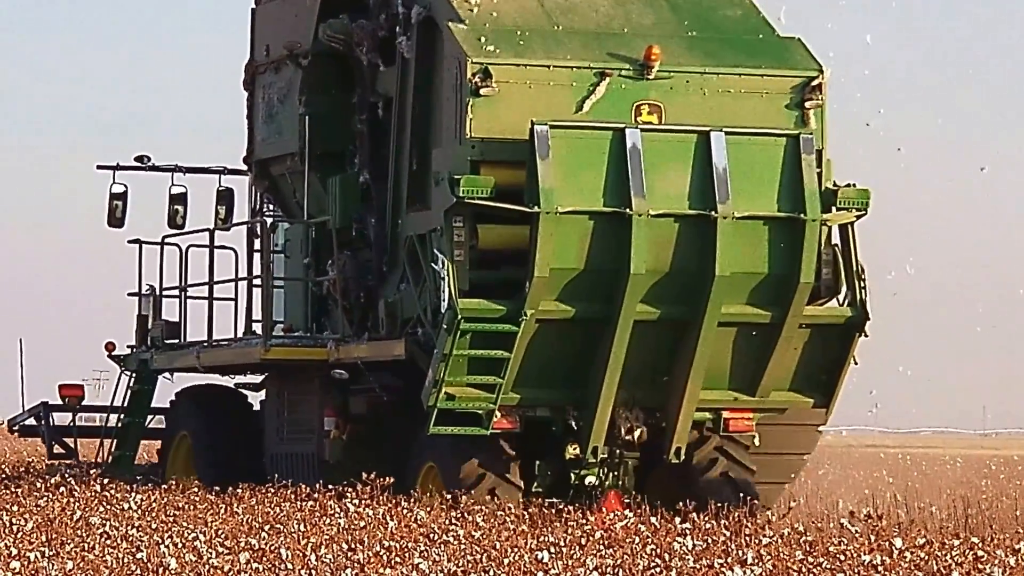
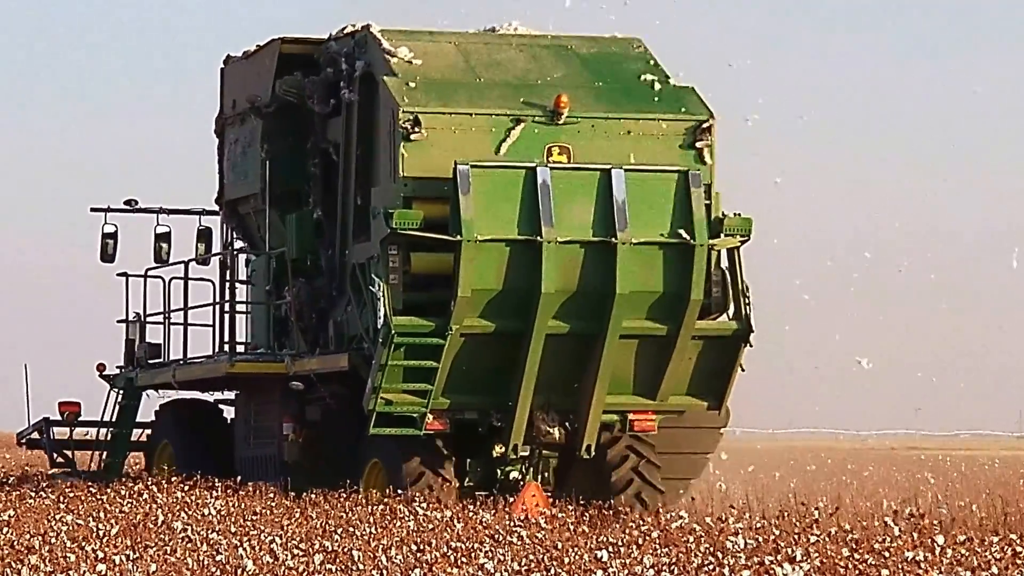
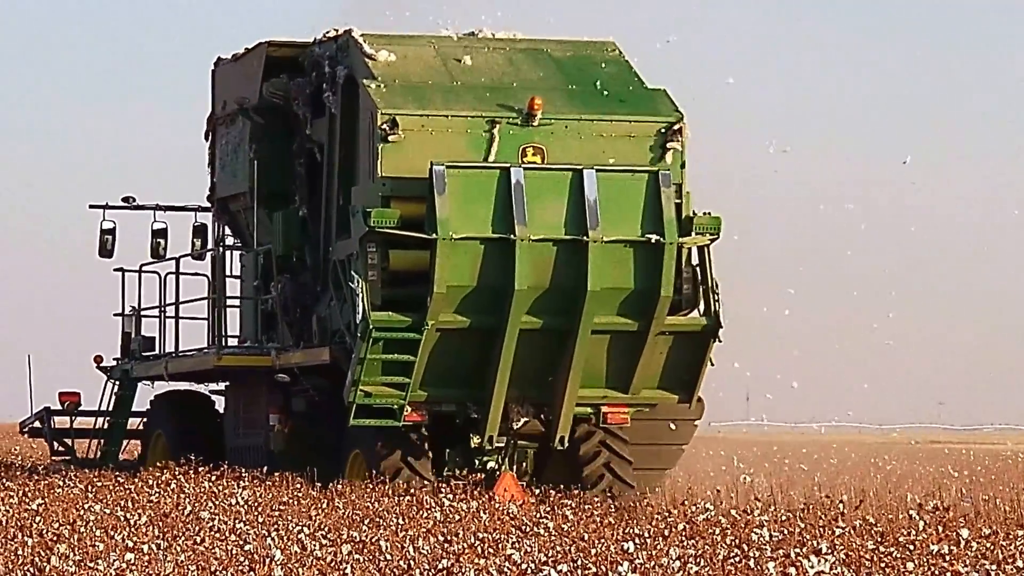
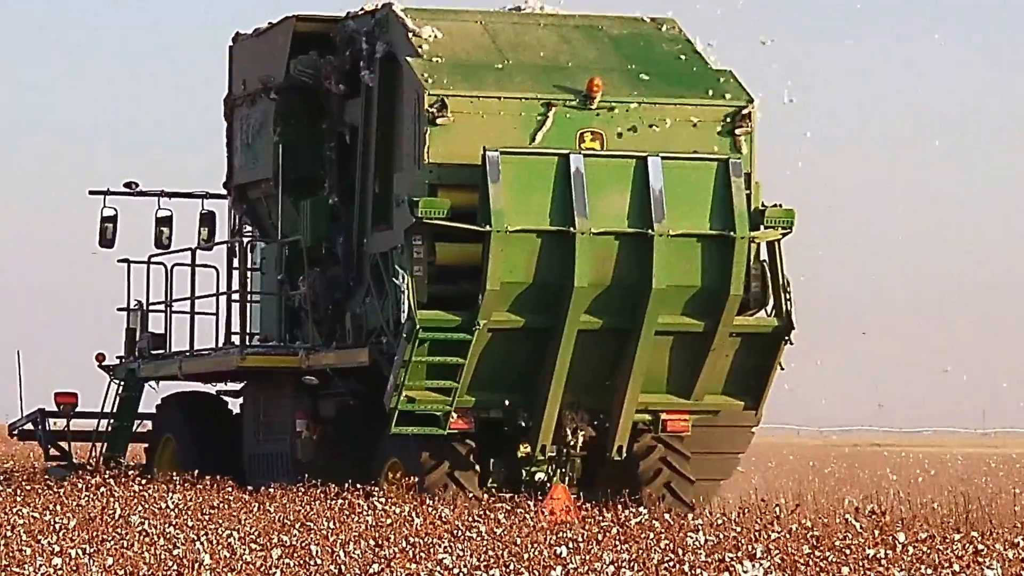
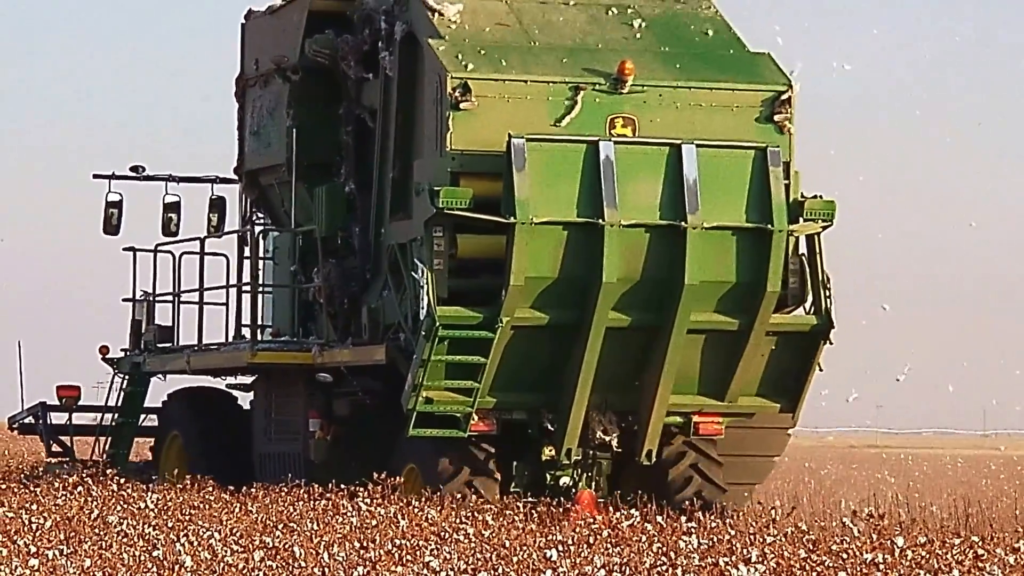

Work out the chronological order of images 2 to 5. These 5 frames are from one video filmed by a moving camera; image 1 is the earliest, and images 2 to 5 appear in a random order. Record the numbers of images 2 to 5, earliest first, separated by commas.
5, 4, 2, 3
